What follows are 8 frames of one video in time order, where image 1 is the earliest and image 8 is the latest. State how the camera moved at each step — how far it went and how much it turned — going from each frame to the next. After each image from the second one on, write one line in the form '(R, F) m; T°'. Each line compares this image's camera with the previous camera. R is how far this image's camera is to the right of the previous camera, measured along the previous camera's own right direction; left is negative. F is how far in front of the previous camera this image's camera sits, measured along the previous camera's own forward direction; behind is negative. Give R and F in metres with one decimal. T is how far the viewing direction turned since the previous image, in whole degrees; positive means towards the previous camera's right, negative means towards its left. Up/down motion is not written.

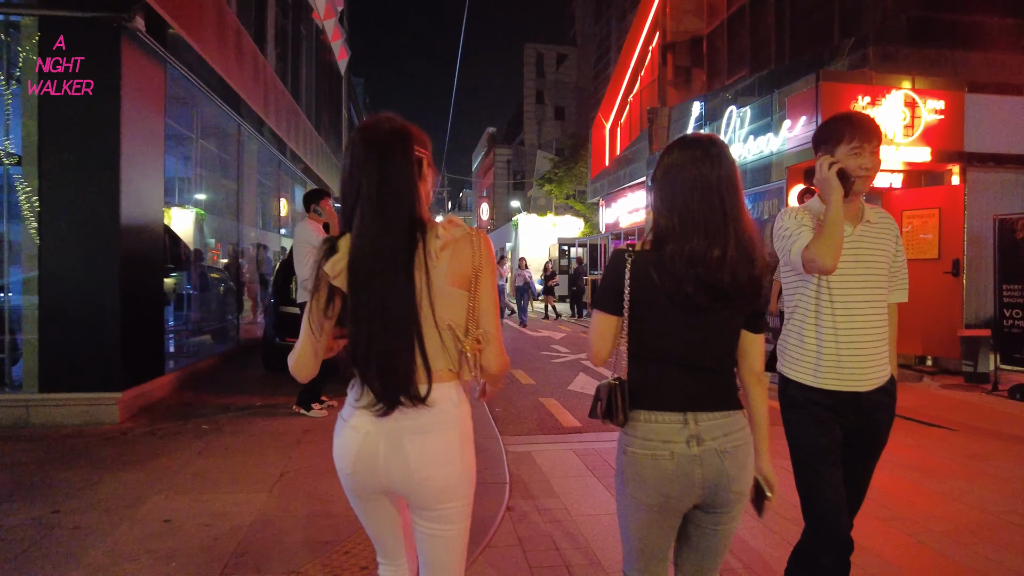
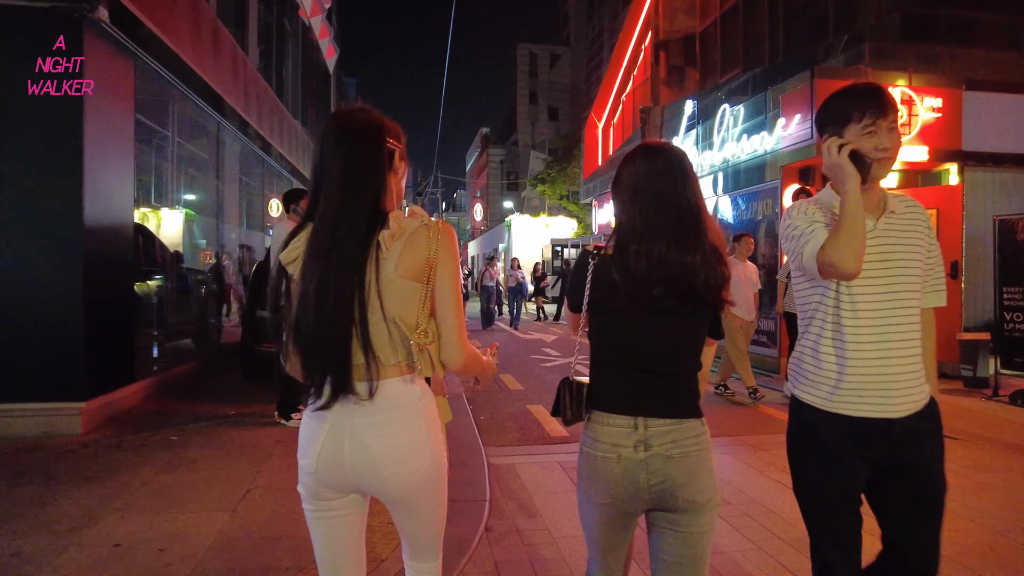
(+0.1, +0.3) m; 0°
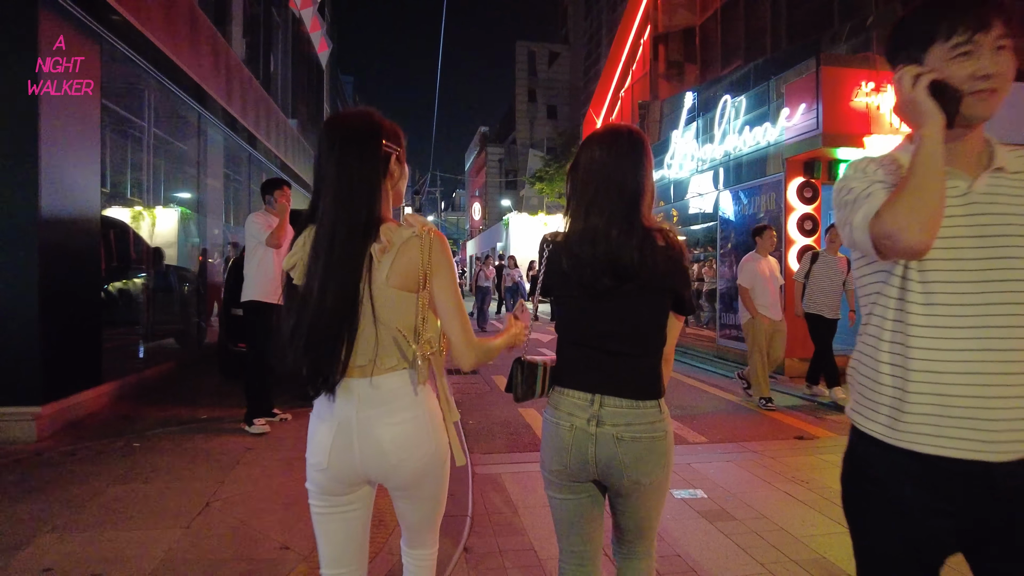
(+0.1, +0.4) m; 0°
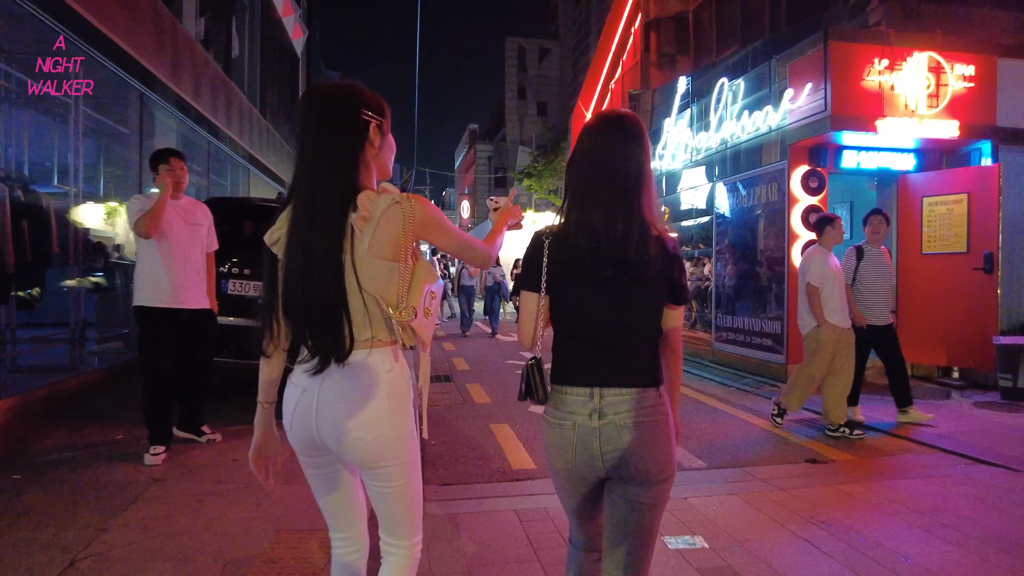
(+0.2, +0.9) m; +1°
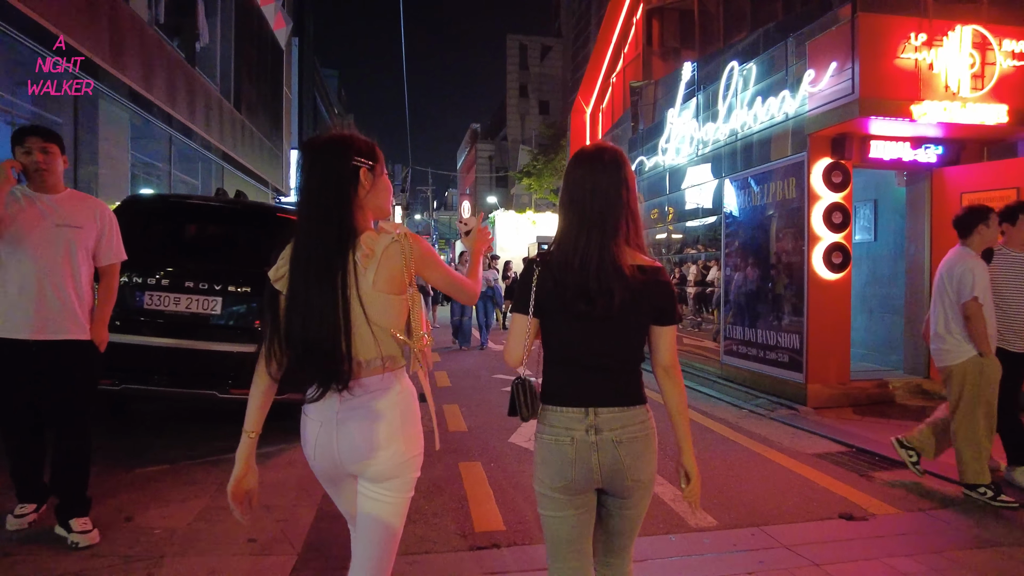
(+0.2, +1.0) m; 0°
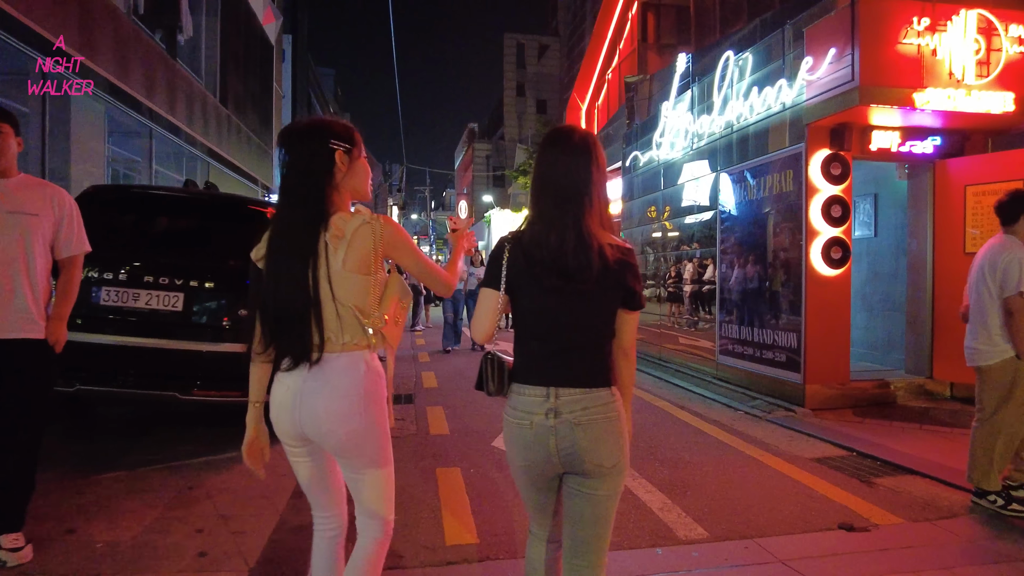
(+0.1, +0.3) m; 0°
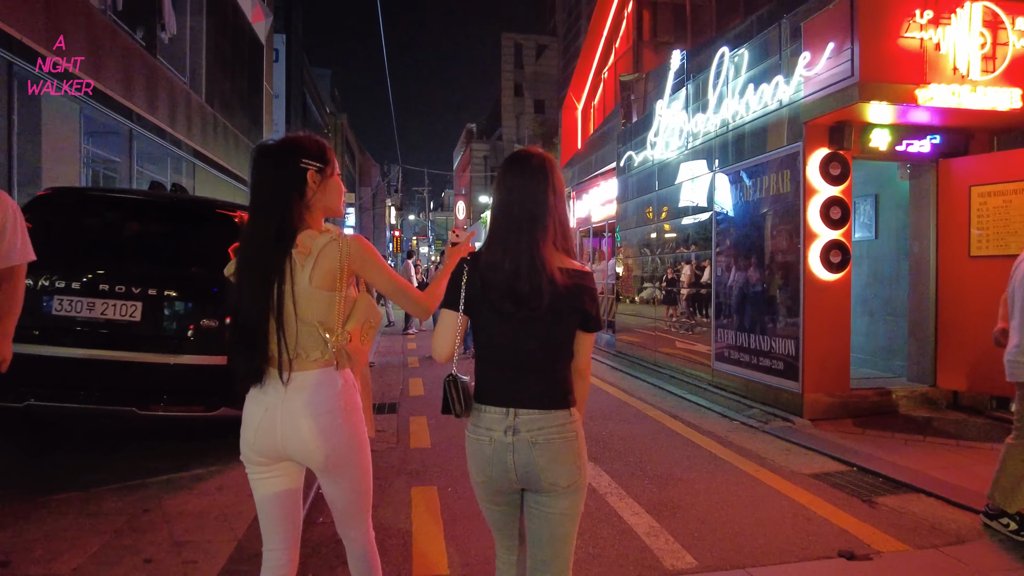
(+0.1, +0.3) m; 0°
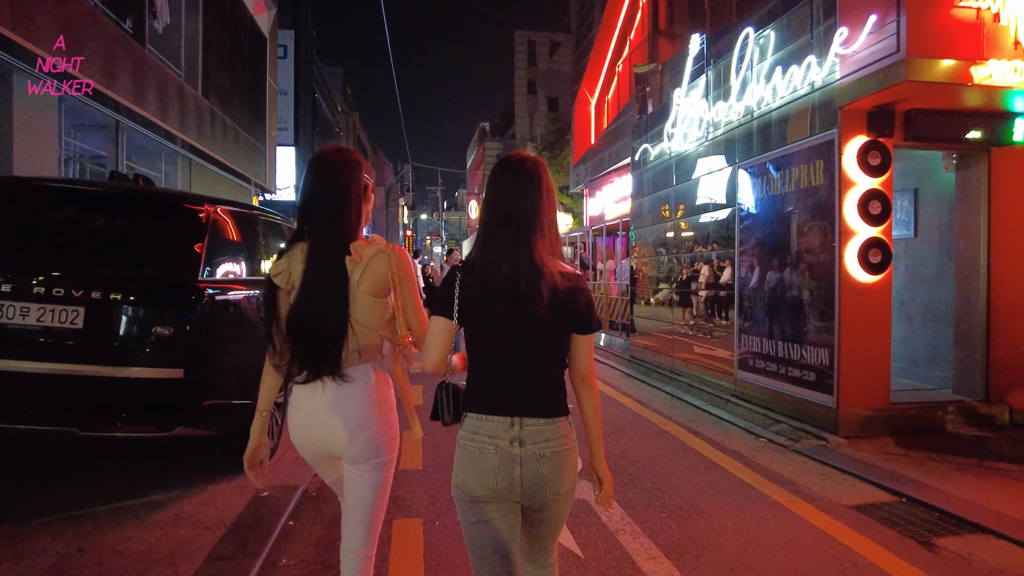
(+0.1, +0.6) m; -1°
